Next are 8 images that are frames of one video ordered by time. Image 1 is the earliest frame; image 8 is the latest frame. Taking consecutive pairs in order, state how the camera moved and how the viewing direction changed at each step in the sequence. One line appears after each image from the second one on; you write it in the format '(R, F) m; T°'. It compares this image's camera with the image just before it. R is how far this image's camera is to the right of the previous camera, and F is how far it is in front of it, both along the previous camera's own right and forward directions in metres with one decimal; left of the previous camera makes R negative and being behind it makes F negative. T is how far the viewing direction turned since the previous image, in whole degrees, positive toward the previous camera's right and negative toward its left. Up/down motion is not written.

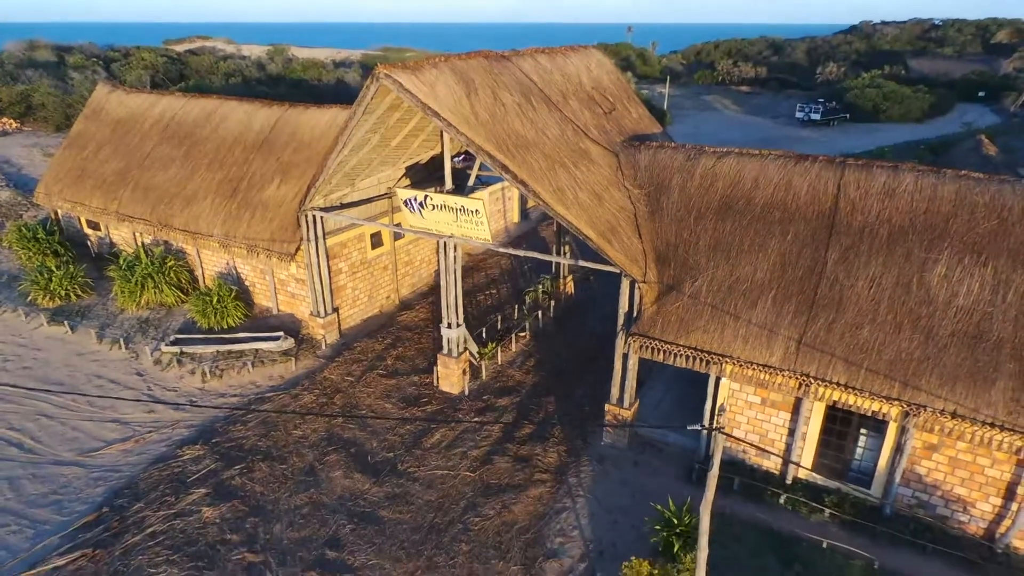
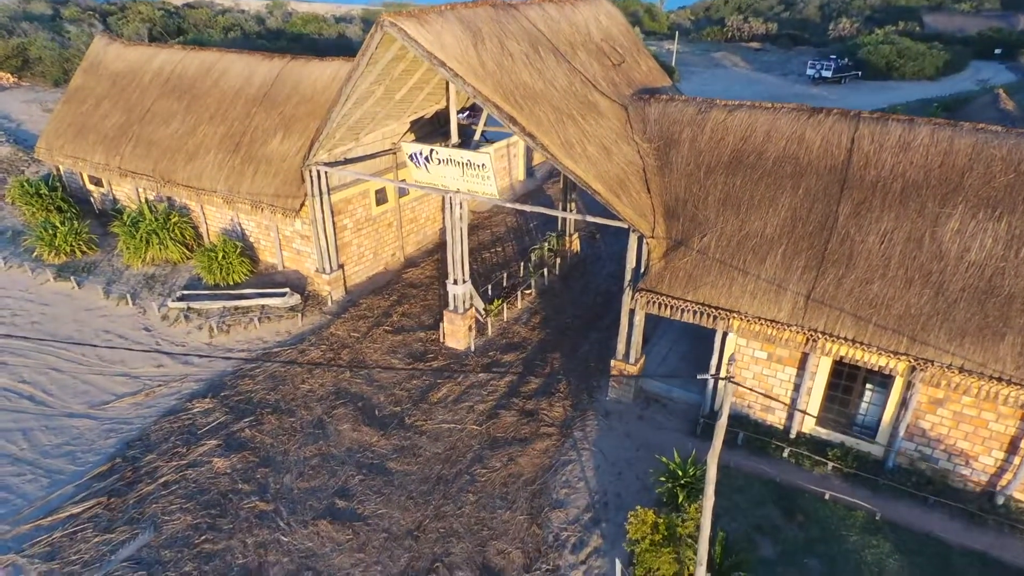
(-0.1, +0.1) m; 0°
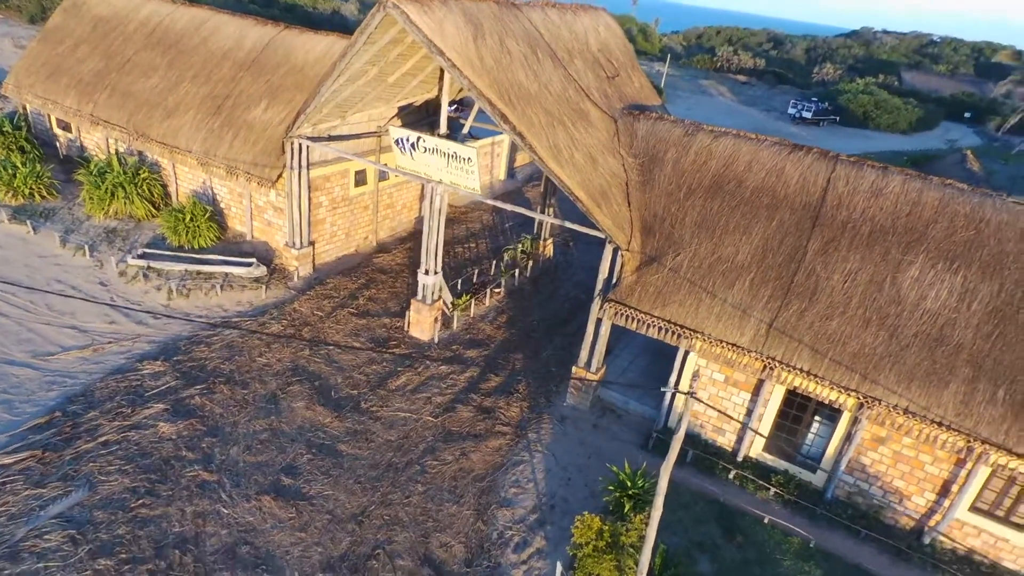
(-0.1, 0.0) m; +3°
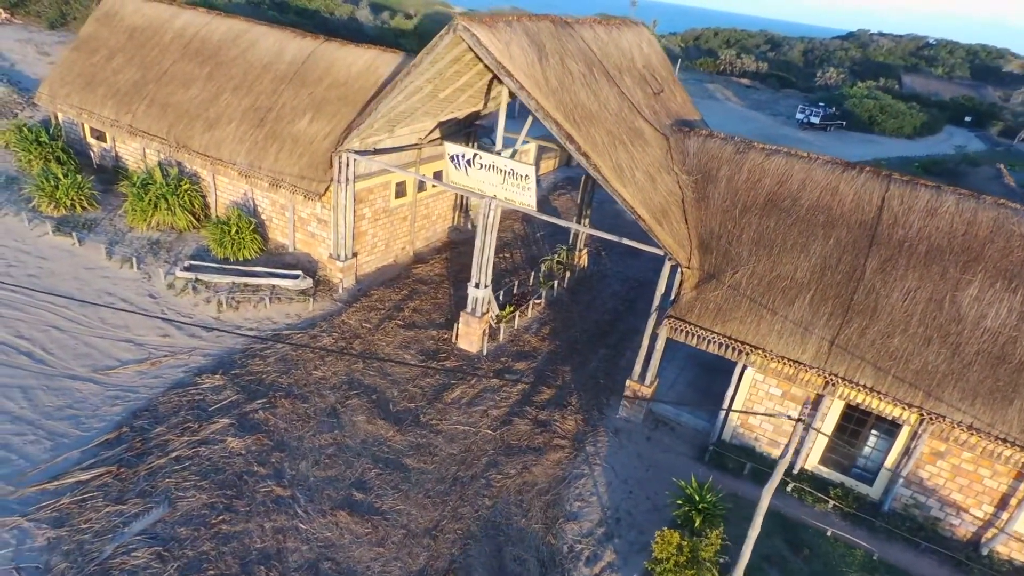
(-1.3, -0.2) m; +1°
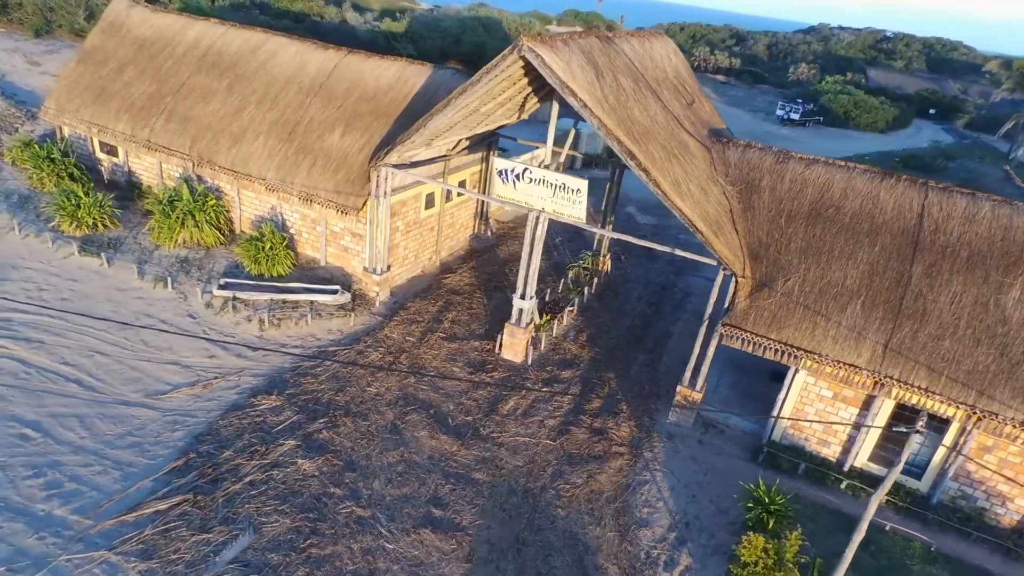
(-1.8, -0.2) m; +3°
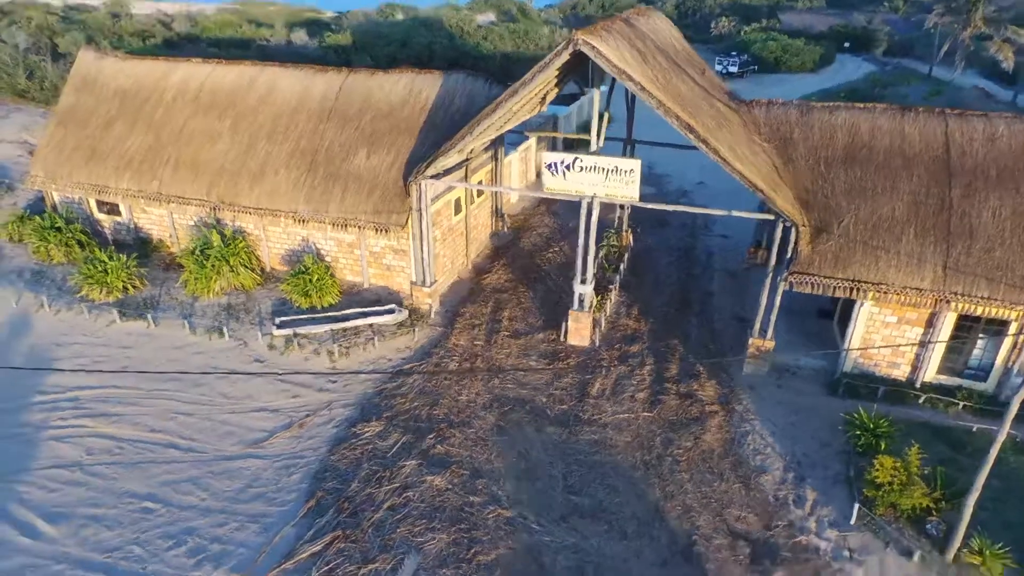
(-2.7, -0.3) m; +5°
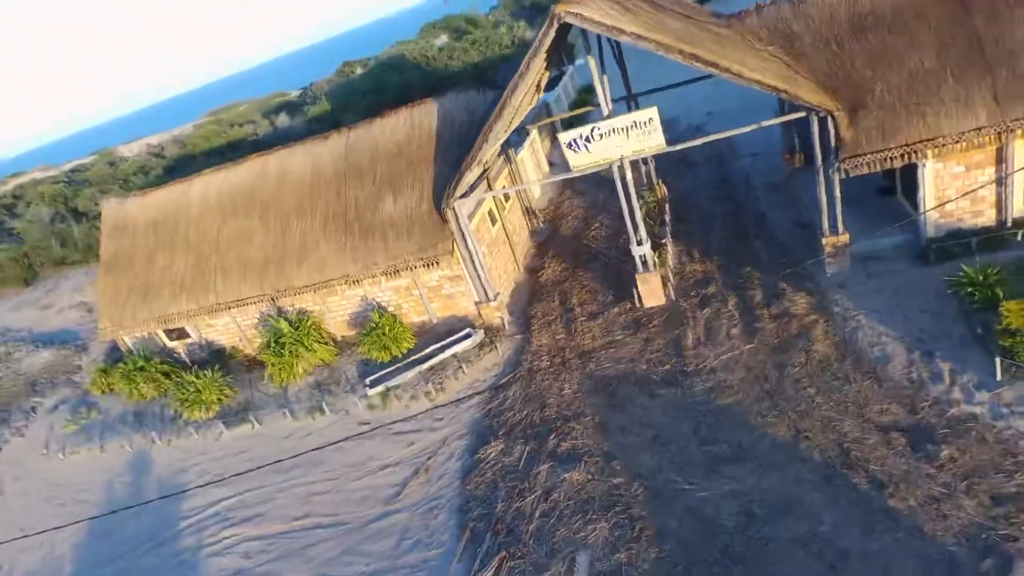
(-0.6, -0.1) m; -3°
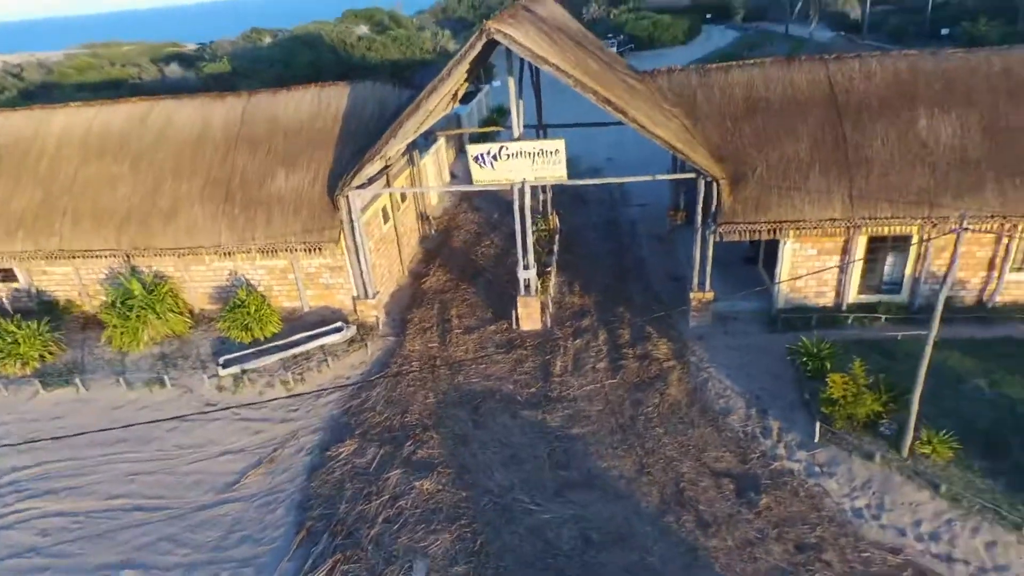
(-0.1, 0.0) m; +11°
